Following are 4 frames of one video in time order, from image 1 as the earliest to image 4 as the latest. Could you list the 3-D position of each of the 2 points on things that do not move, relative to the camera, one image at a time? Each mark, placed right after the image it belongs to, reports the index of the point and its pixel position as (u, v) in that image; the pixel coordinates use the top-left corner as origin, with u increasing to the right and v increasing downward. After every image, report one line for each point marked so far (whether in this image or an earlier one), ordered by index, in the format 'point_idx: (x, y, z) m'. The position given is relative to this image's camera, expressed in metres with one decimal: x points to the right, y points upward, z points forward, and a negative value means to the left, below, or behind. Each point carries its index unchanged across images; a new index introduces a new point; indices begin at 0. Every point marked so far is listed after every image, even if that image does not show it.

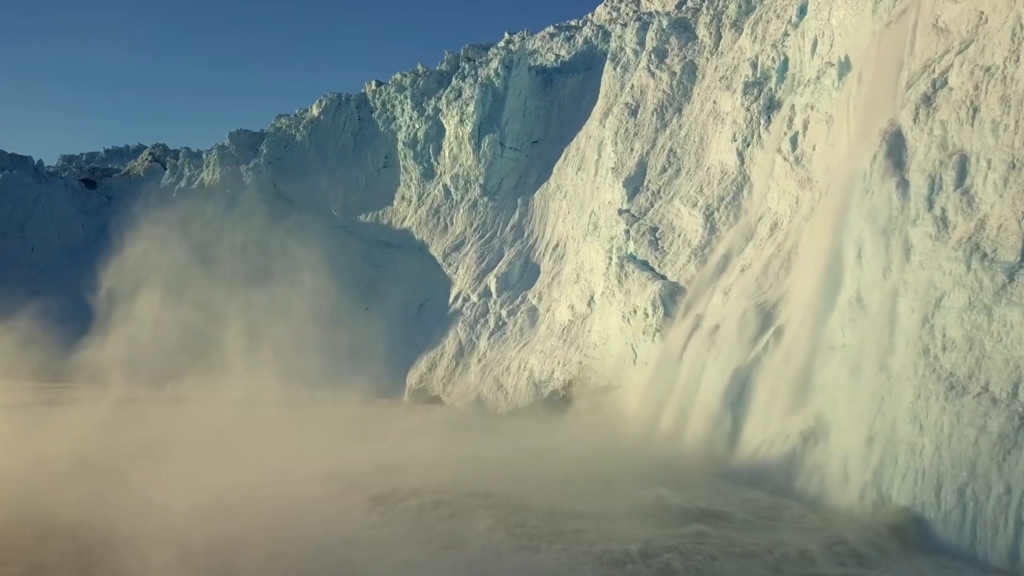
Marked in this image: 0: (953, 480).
0: (+8.4, -3.7, +16.3) m
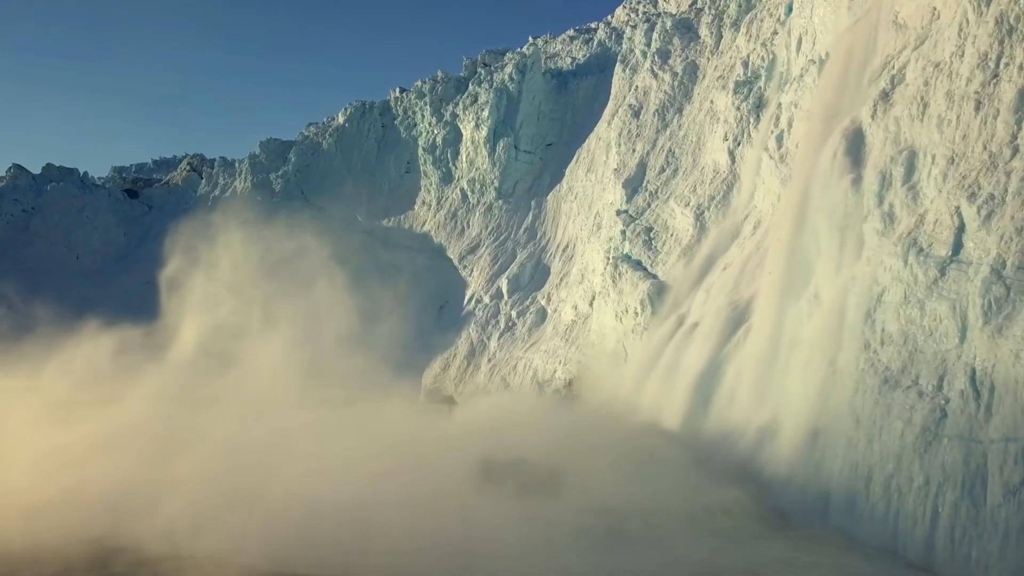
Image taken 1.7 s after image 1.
0: (+7.2, -3.6, +16.6) m
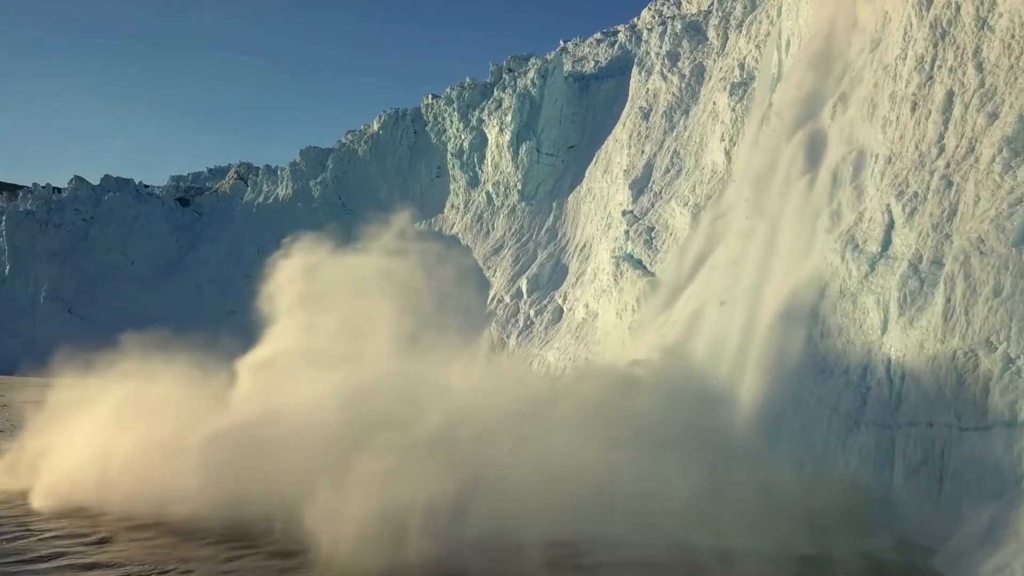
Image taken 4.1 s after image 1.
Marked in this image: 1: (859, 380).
0: (+6.2, -3.5, +17.5) m
1: (+6.9, -1.9, +16.7) m
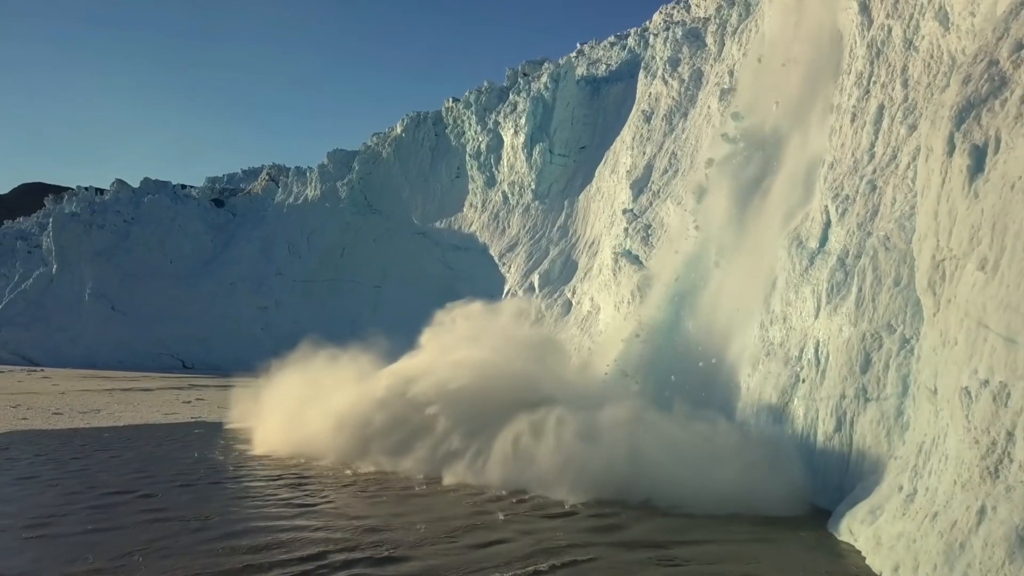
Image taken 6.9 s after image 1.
0: (+5.8, -3.3, +19.8) m
1: (+6.4, -1.7, +19.0) m
